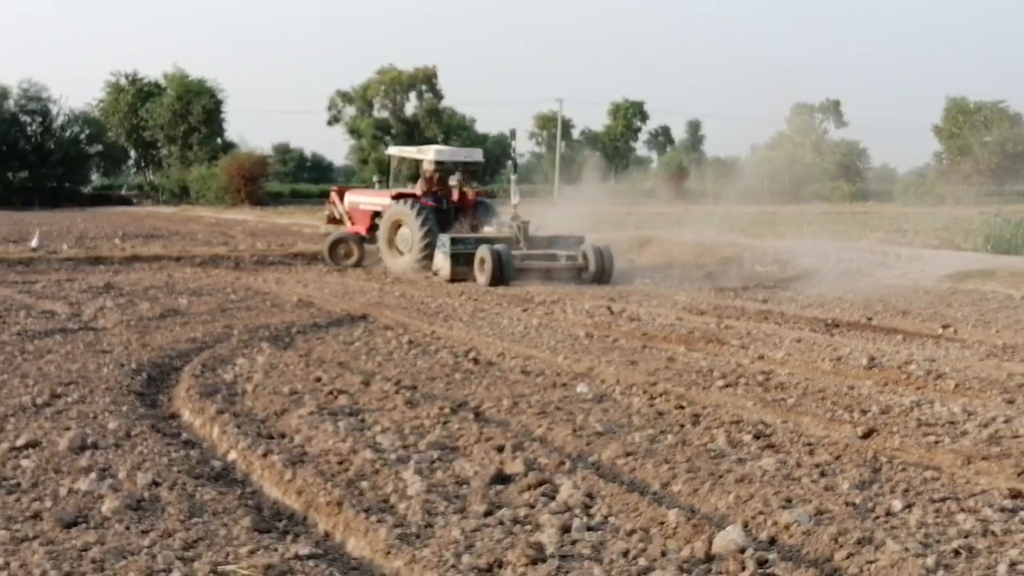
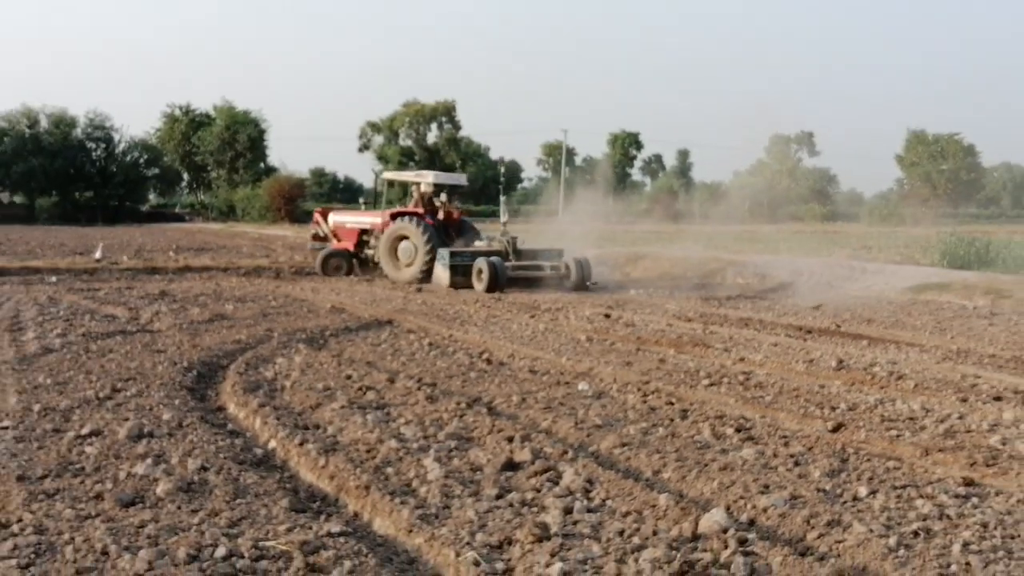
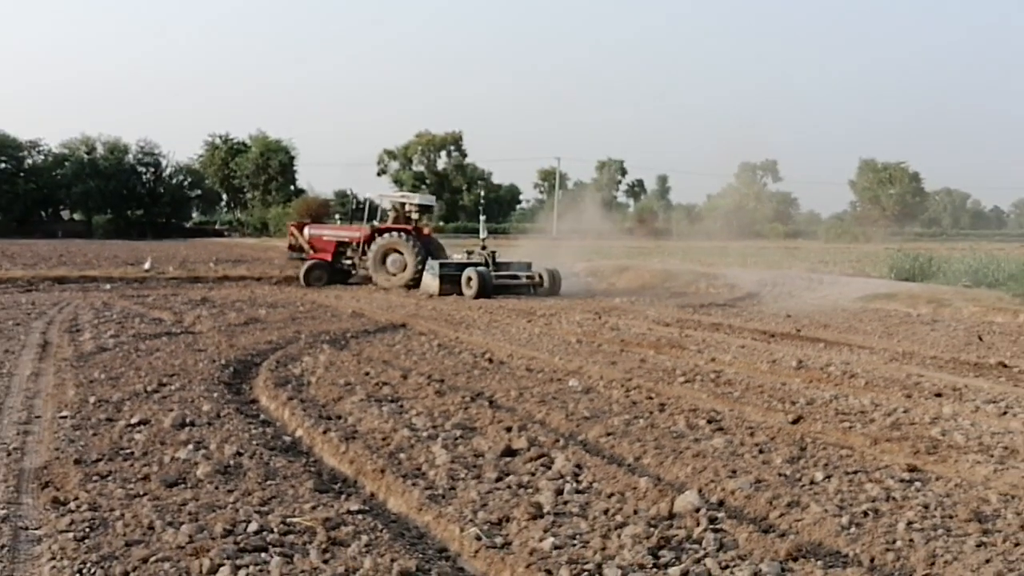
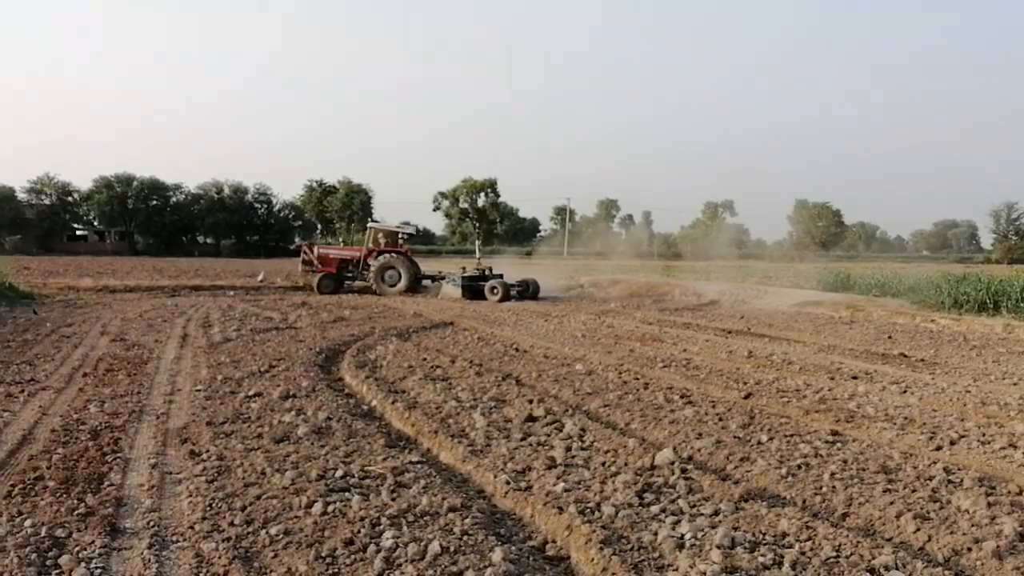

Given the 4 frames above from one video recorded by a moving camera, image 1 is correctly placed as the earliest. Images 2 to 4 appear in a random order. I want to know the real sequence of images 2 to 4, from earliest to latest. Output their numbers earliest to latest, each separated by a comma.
2, 3, 4
